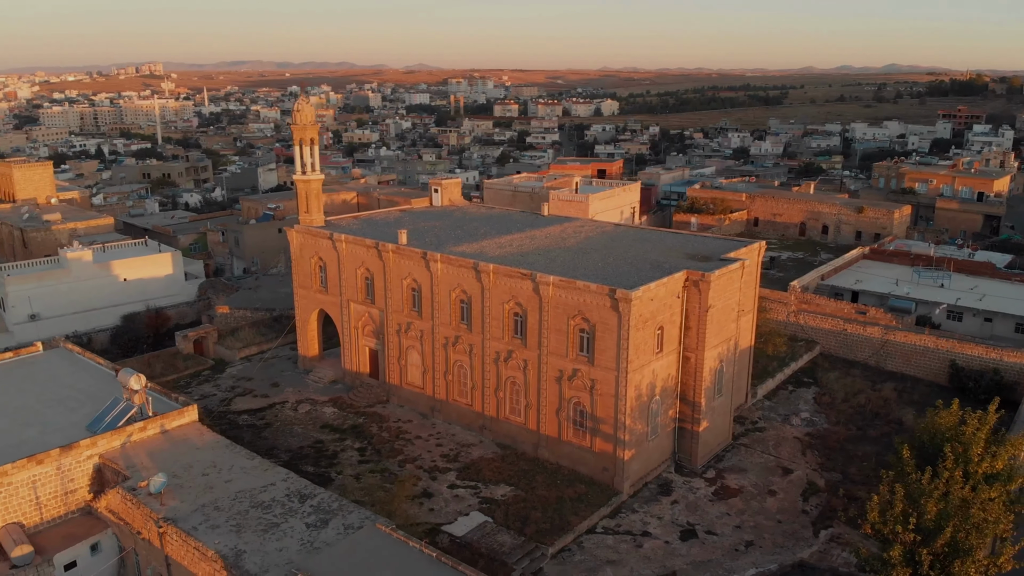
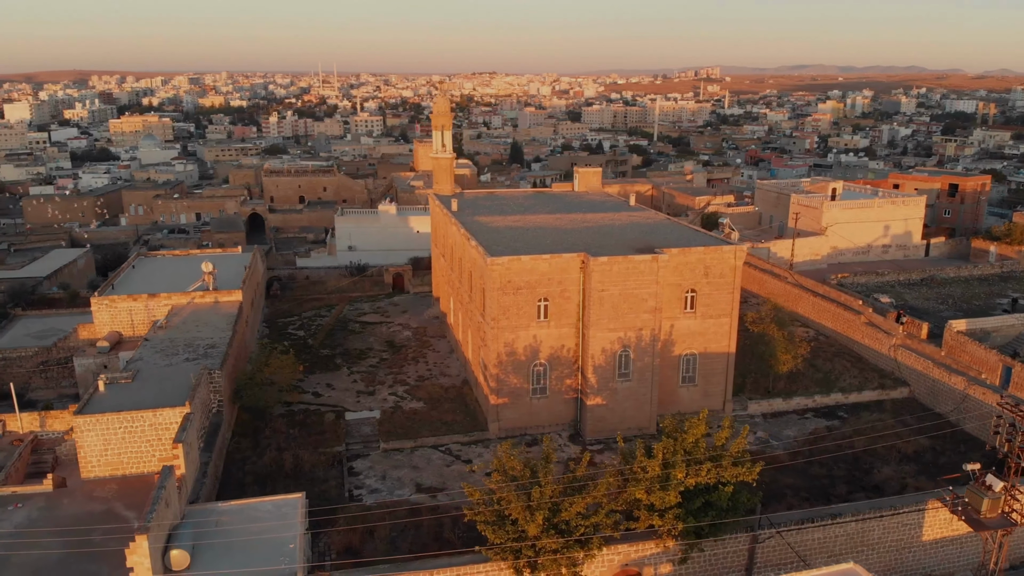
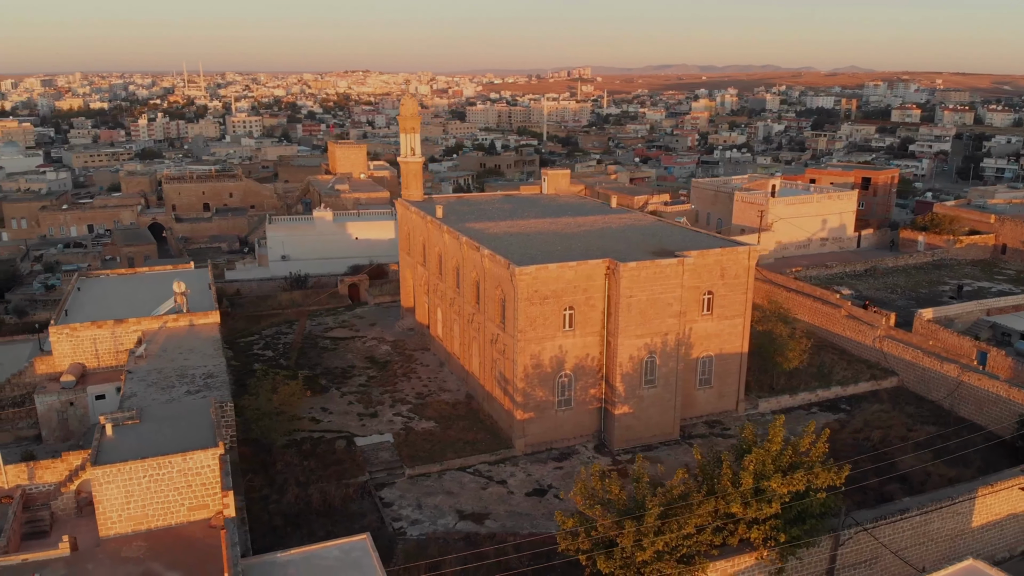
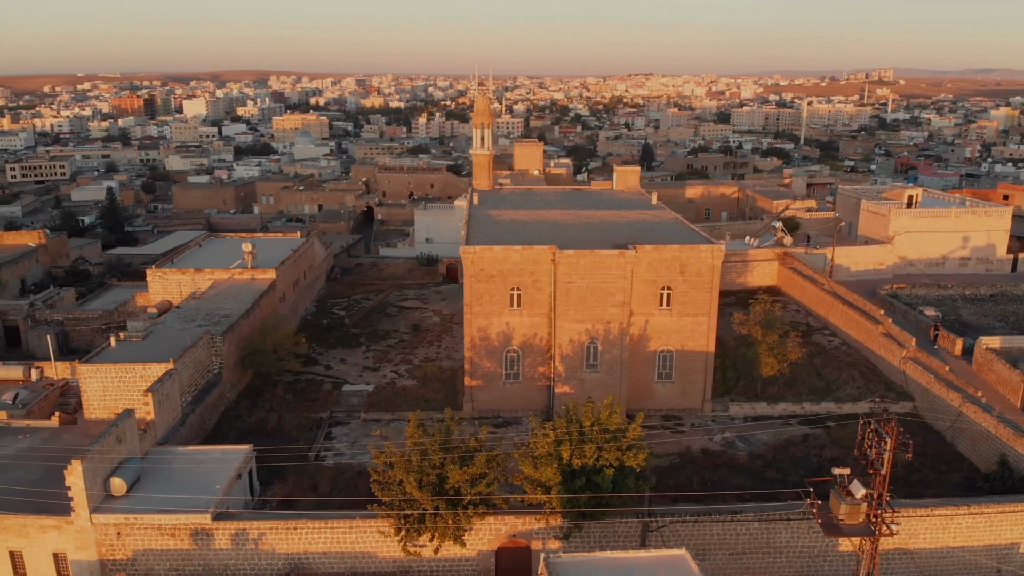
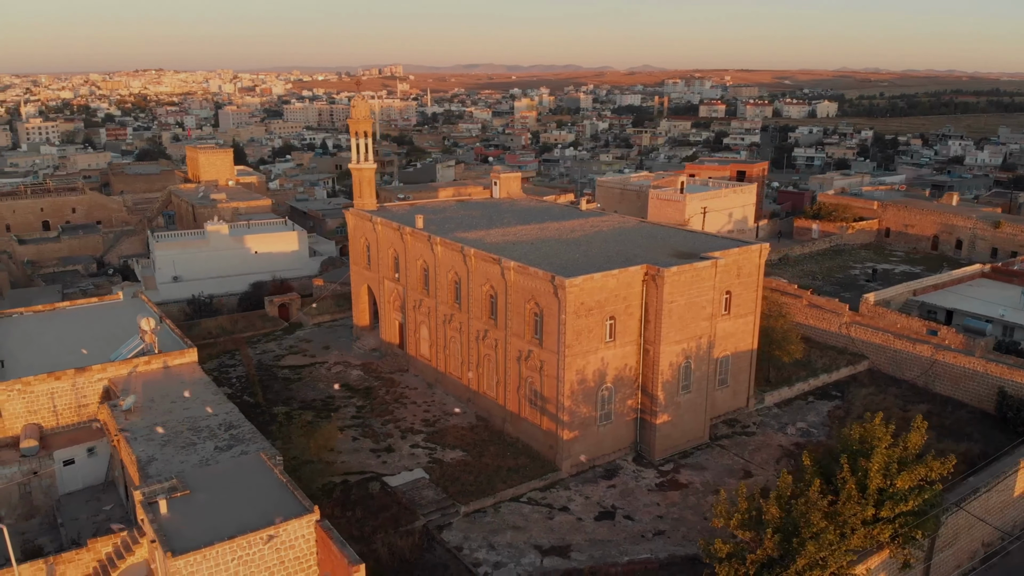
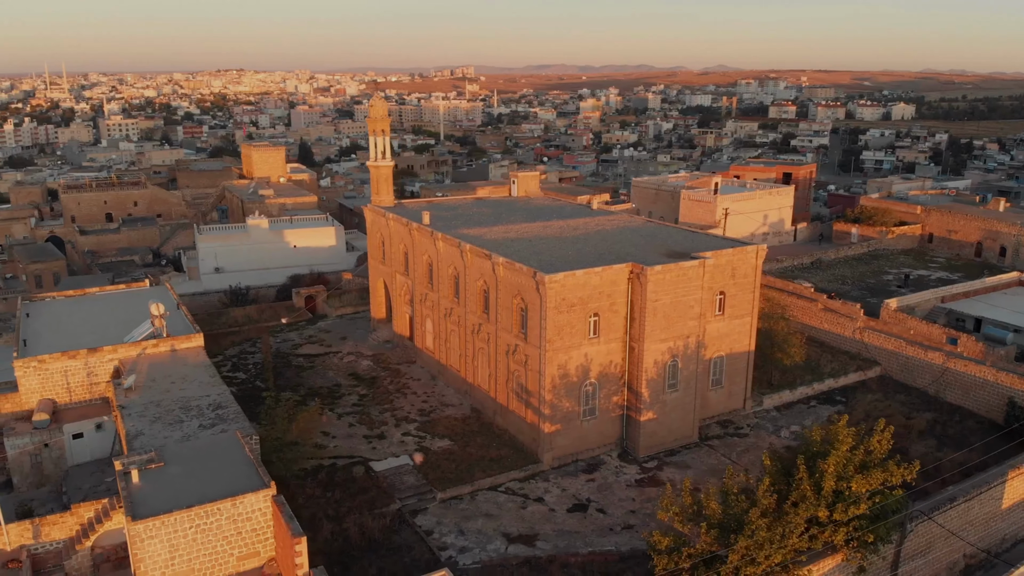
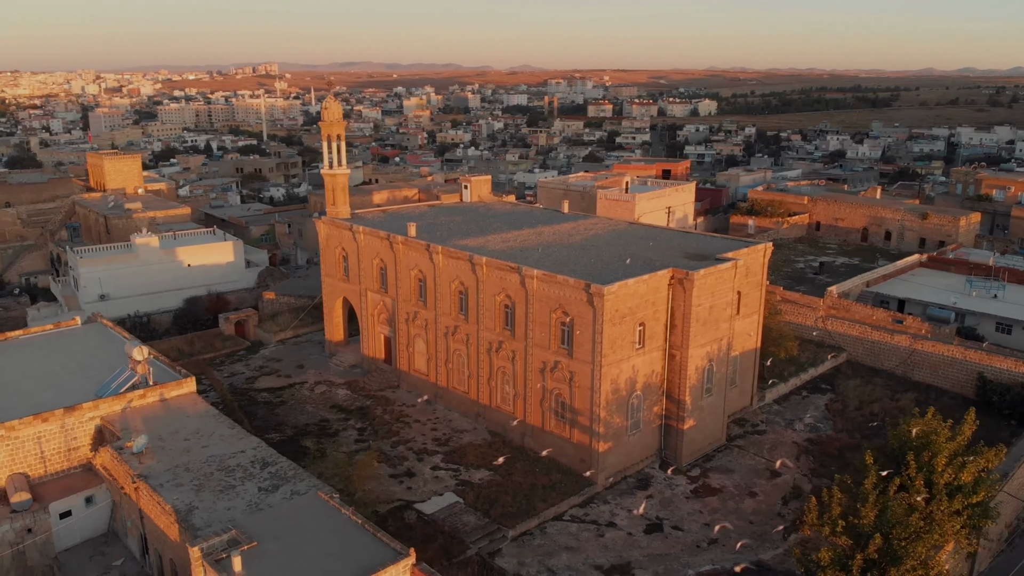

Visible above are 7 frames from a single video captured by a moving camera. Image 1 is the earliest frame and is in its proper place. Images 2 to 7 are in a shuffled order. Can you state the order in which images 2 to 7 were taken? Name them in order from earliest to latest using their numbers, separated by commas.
7, 5, 6, 3, 2, 4
